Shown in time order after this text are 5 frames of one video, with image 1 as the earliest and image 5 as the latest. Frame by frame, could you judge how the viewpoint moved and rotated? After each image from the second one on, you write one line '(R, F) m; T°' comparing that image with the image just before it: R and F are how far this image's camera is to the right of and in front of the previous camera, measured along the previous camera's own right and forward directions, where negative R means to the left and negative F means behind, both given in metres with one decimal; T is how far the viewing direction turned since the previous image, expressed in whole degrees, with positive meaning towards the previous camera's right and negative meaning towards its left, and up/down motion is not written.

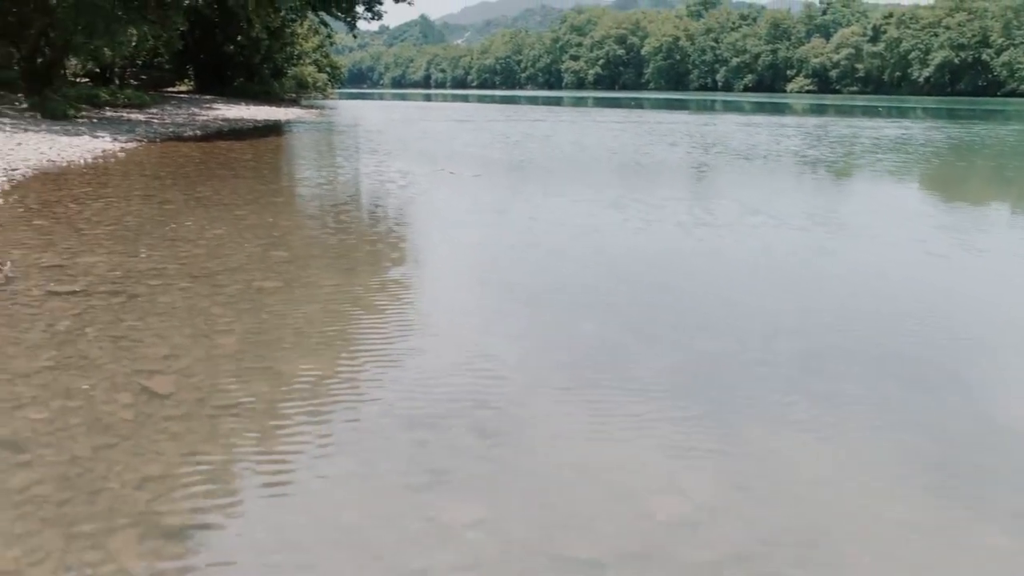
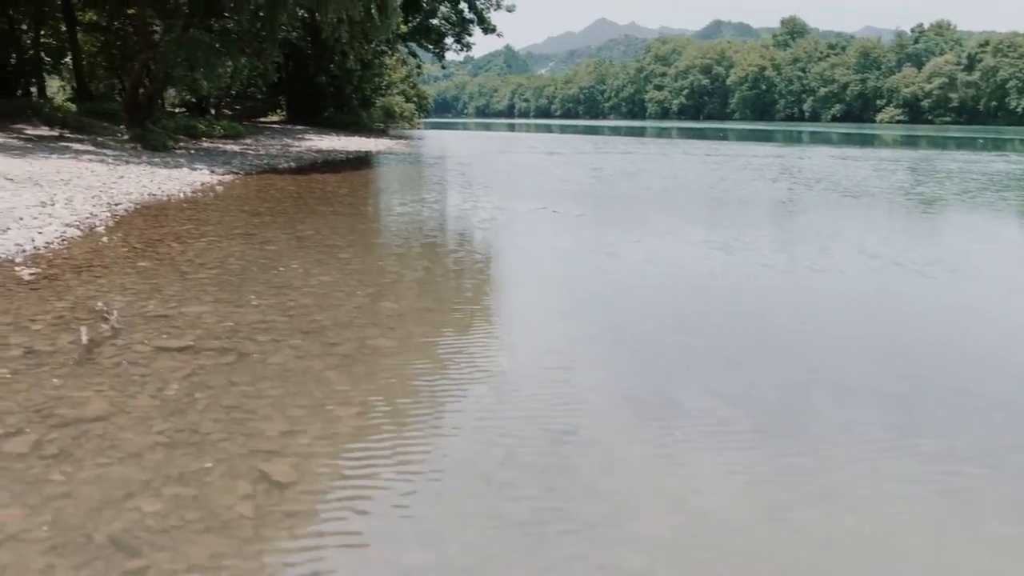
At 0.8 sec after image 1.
(-0.3, +0.5) m; -5°
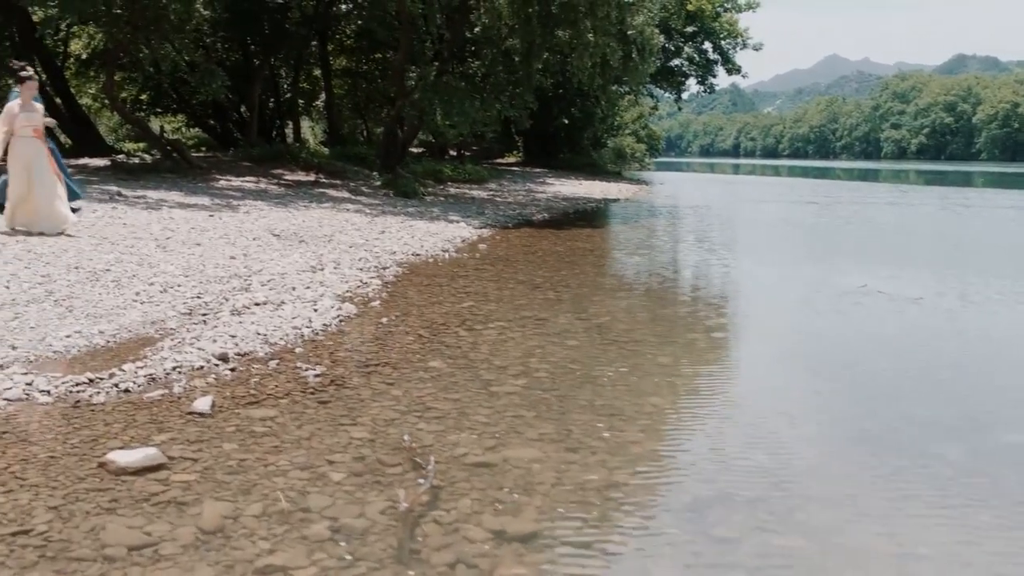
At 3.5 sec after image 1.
(-1.1, +1.6) m; -12°
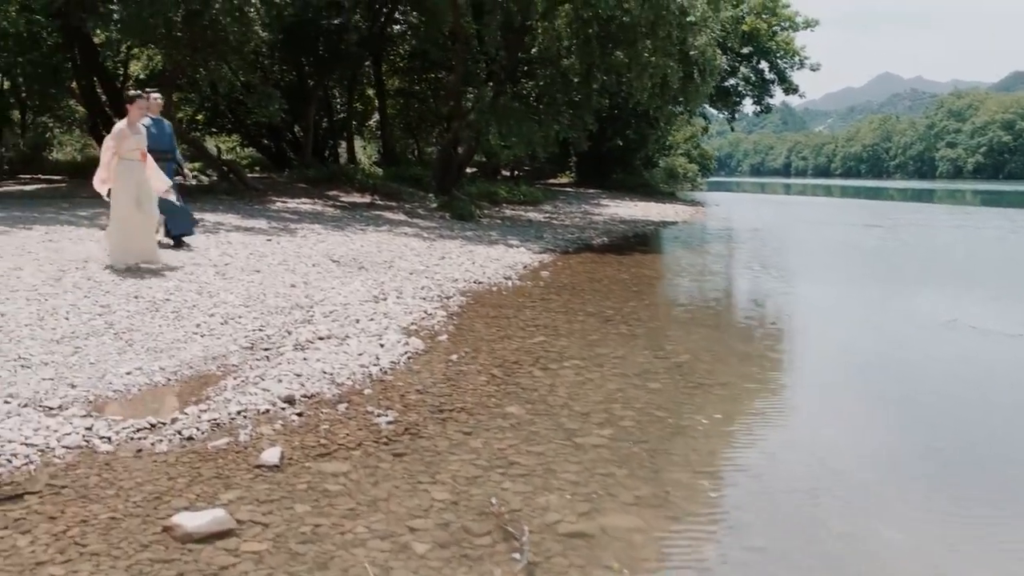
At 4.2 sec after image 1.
(-0.3, +0.5) m; -3°
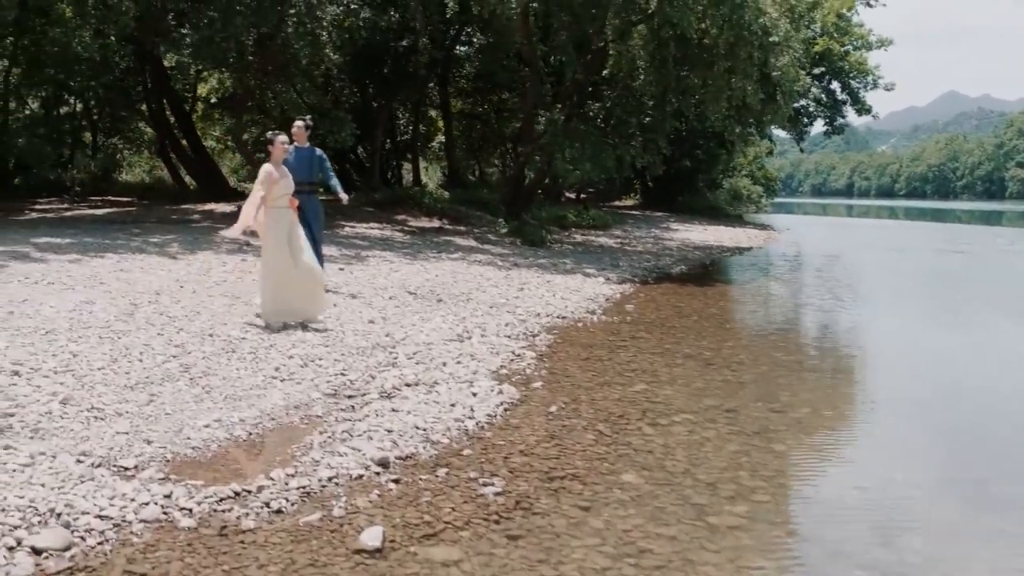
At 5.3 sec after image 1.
(-0.4, +0.7) m; -3°
